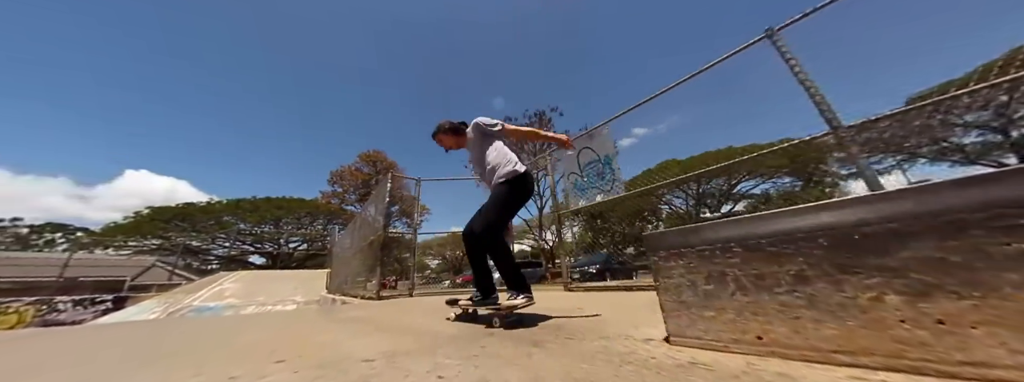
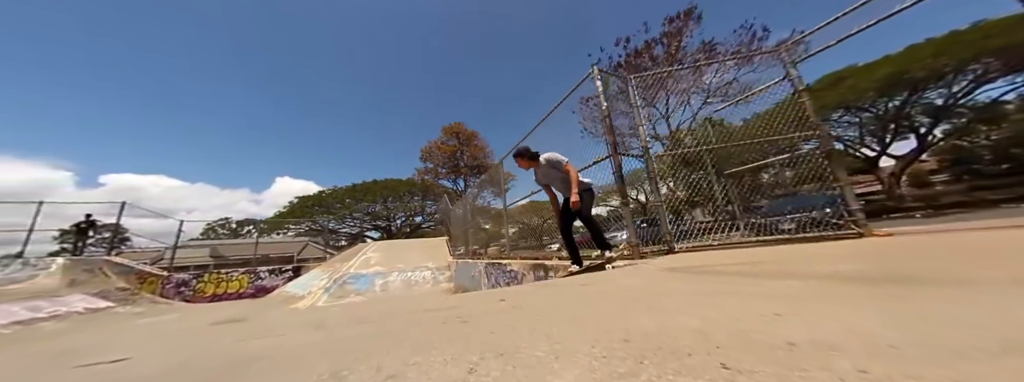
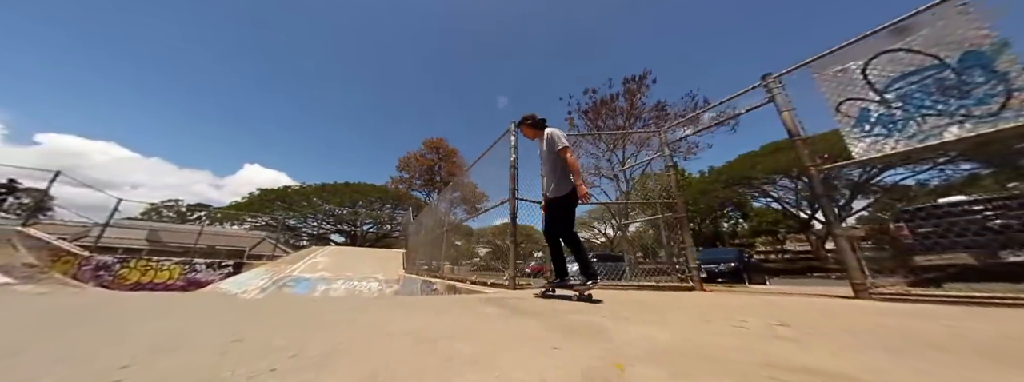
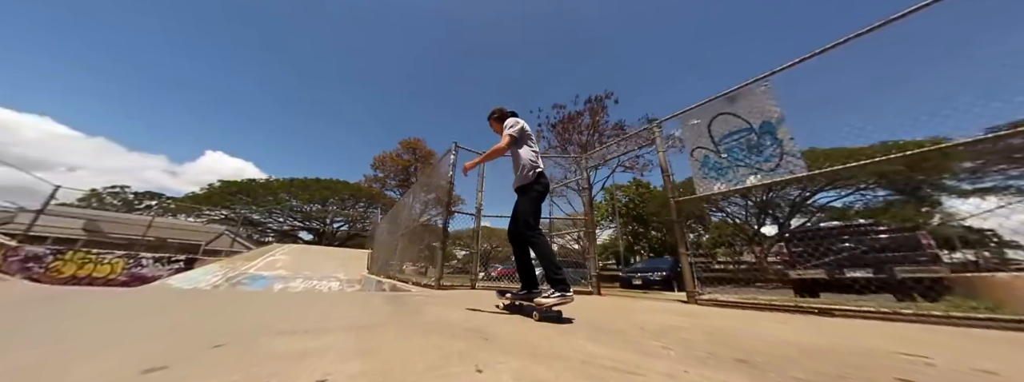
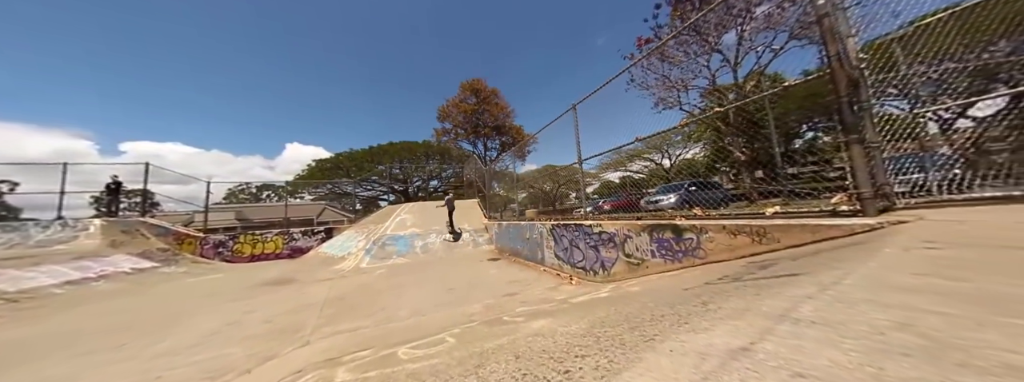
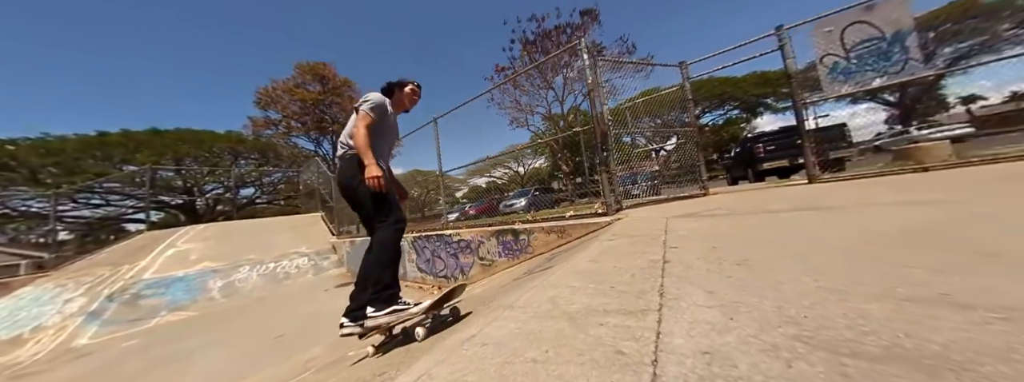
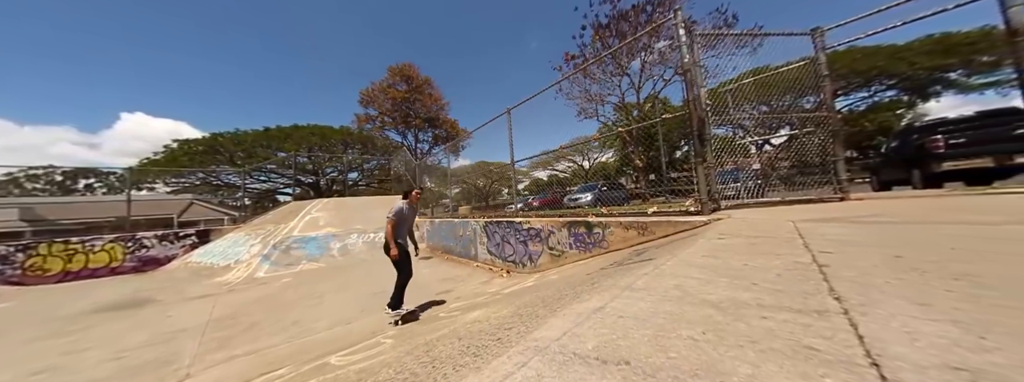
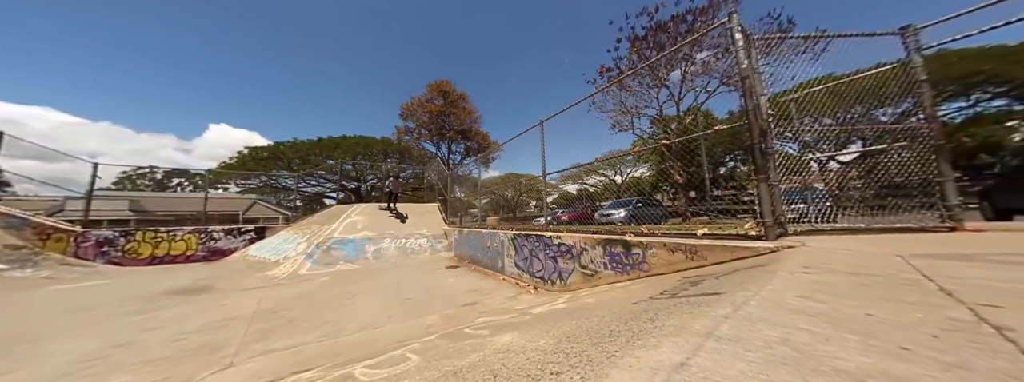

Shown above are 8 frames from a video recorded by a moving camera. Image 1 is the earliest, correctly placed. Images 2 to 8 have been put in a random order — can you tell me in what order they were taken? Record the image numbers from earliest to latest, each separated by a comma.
4, 3, 2, 5, 8, 7, 6
